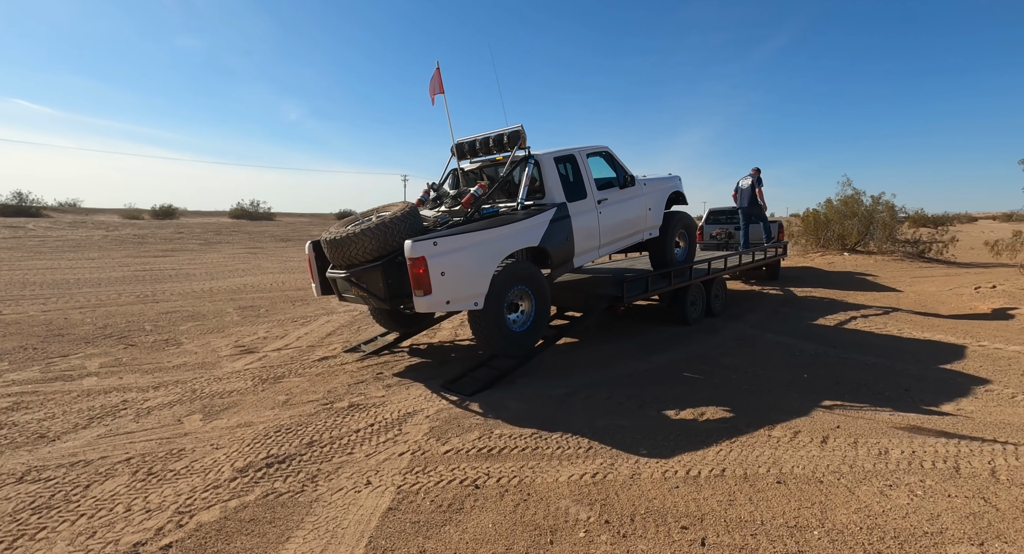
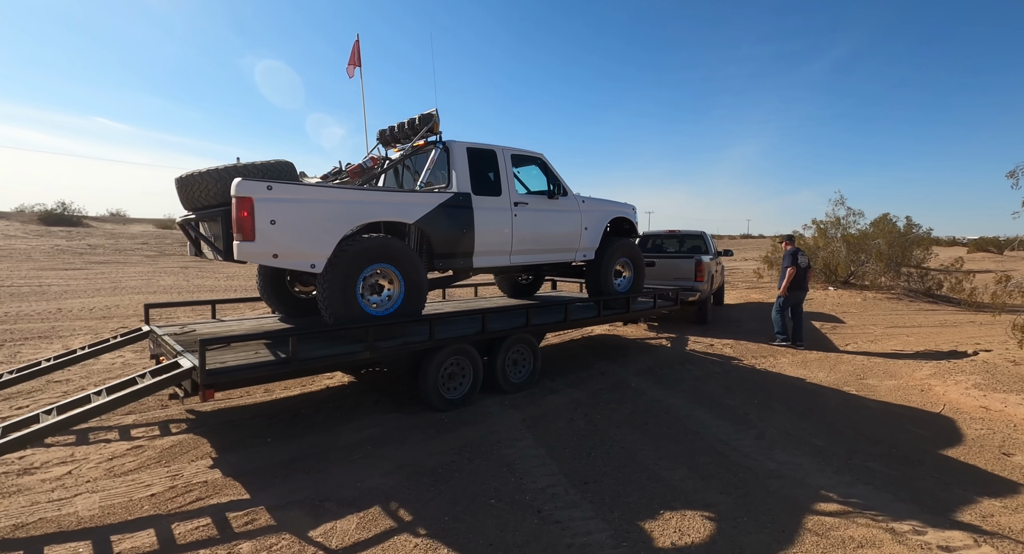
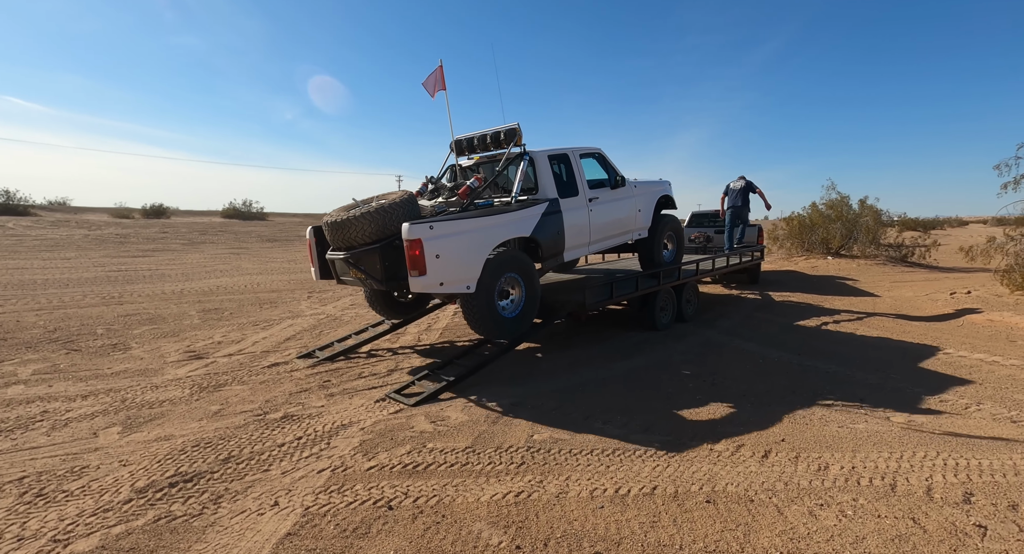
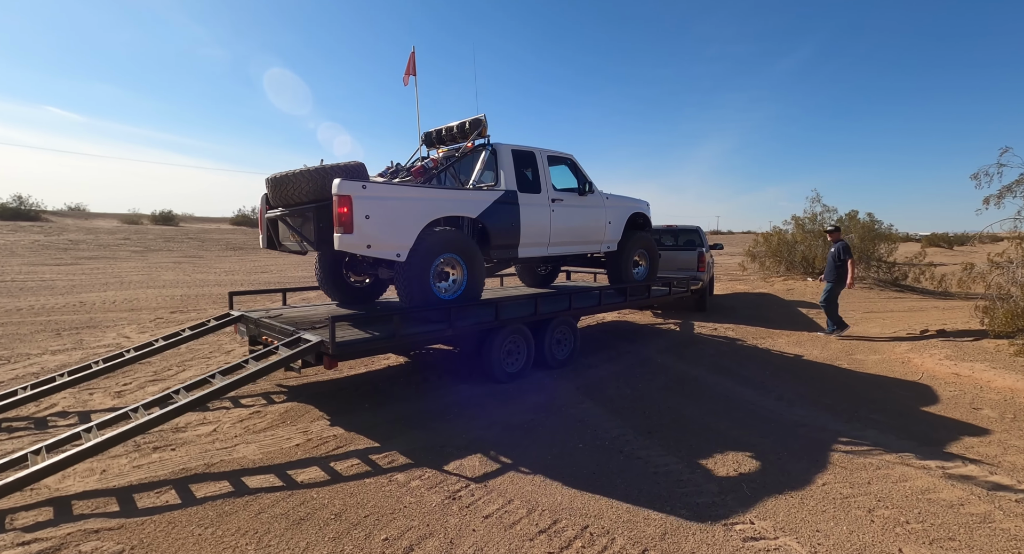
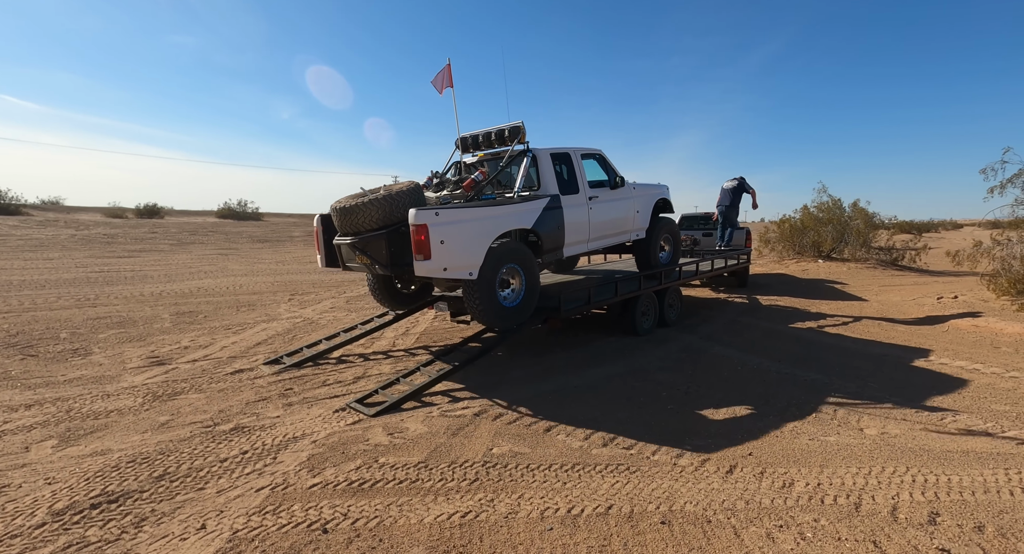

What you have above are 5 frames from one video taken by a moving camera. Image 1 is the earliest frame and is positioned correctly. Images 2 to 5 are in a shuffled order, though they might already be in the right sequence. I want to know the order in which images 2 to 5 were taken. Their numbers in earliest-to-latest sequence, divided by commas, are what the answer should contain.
3, 5, 4, 2
